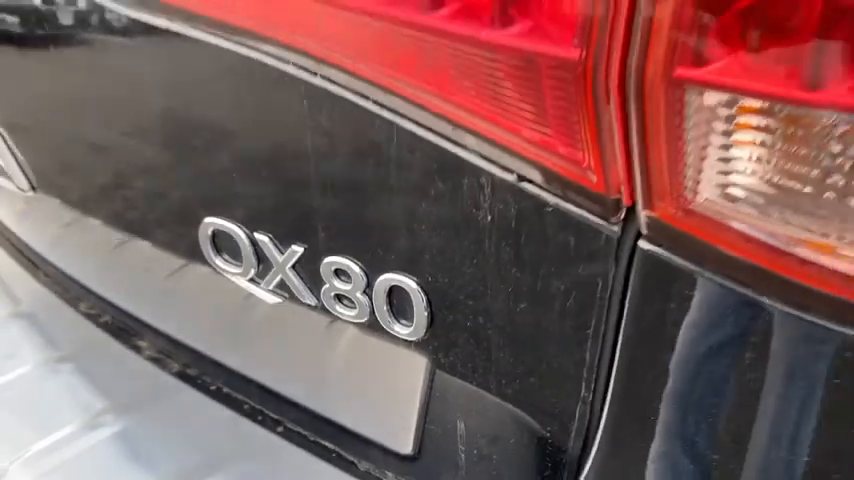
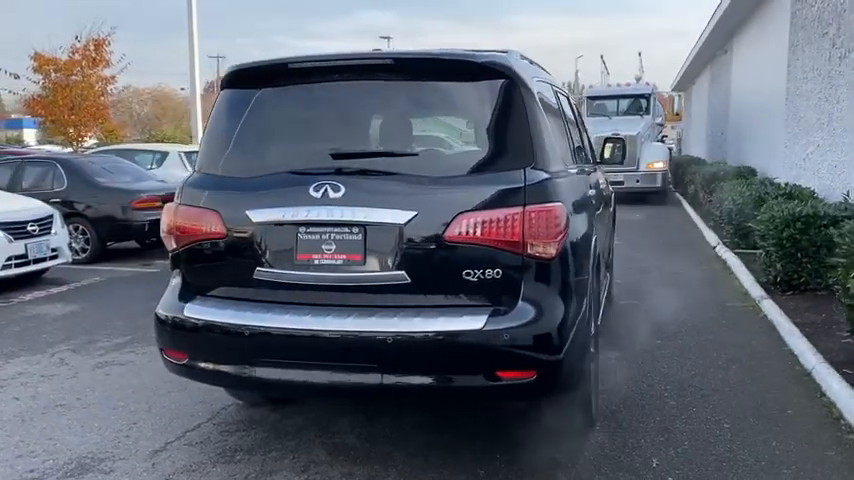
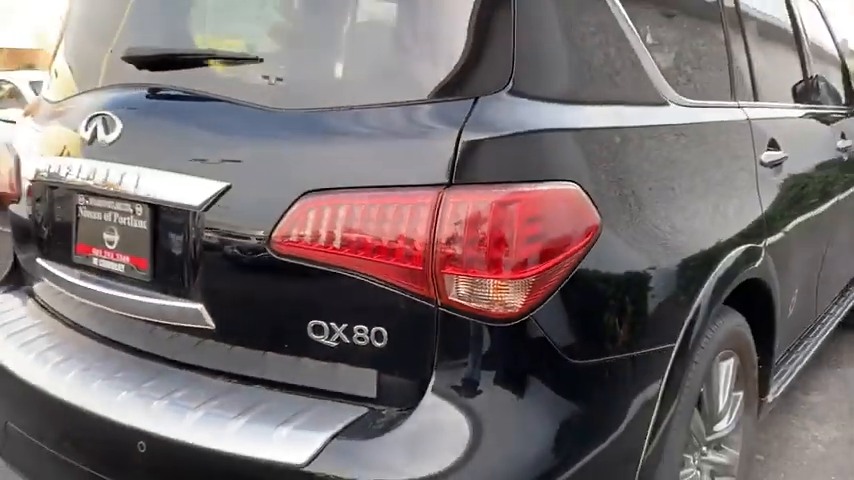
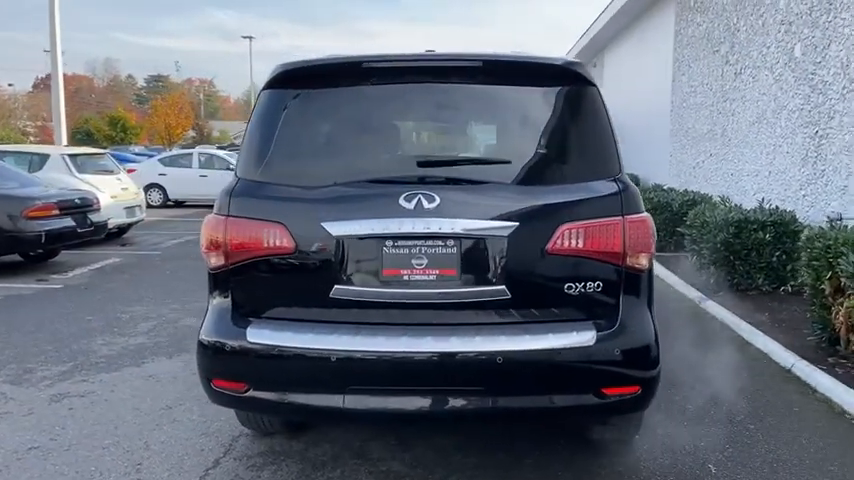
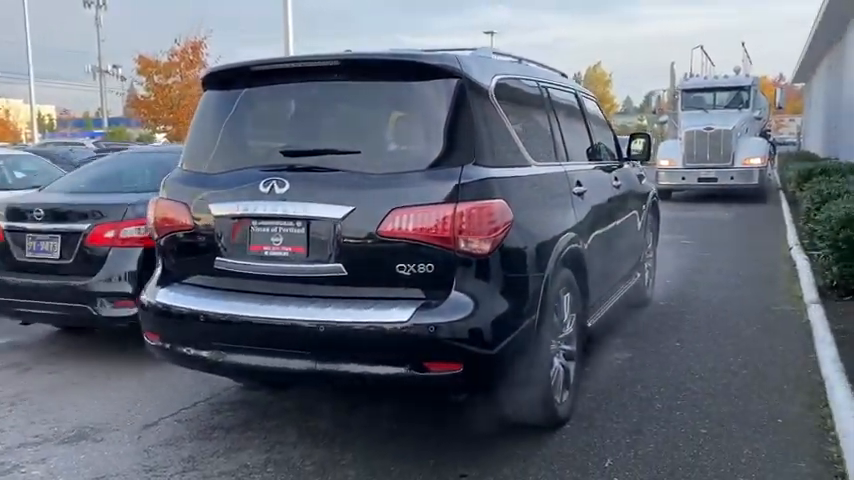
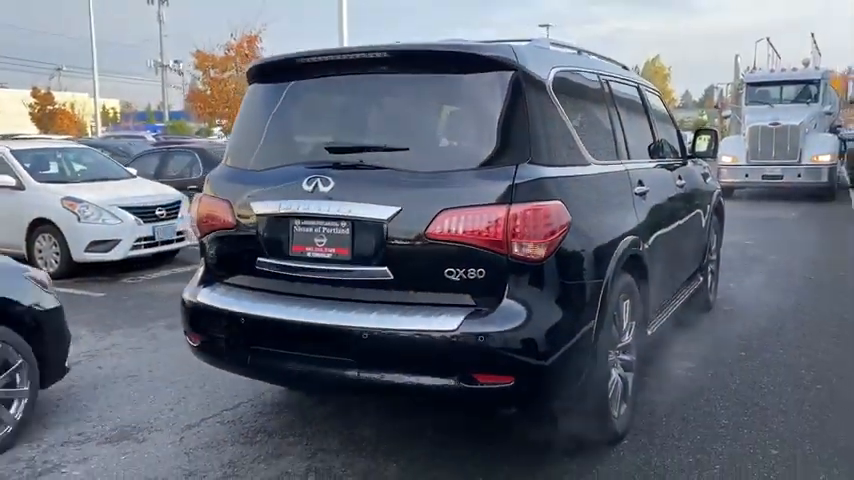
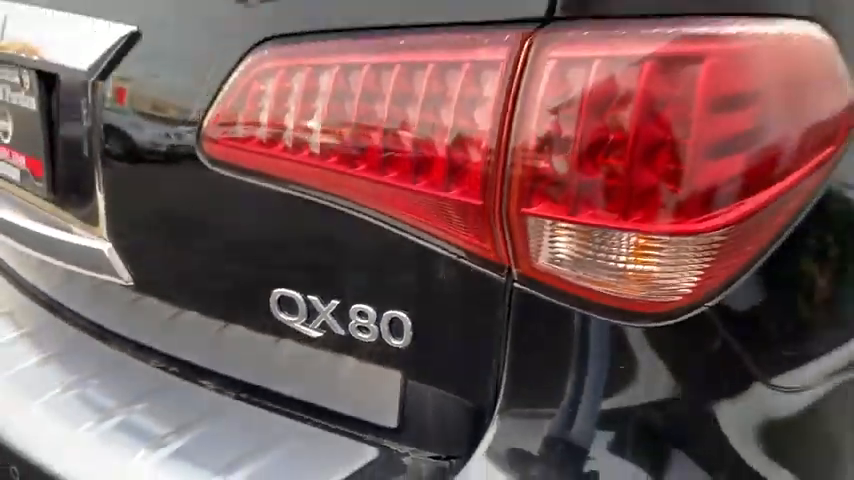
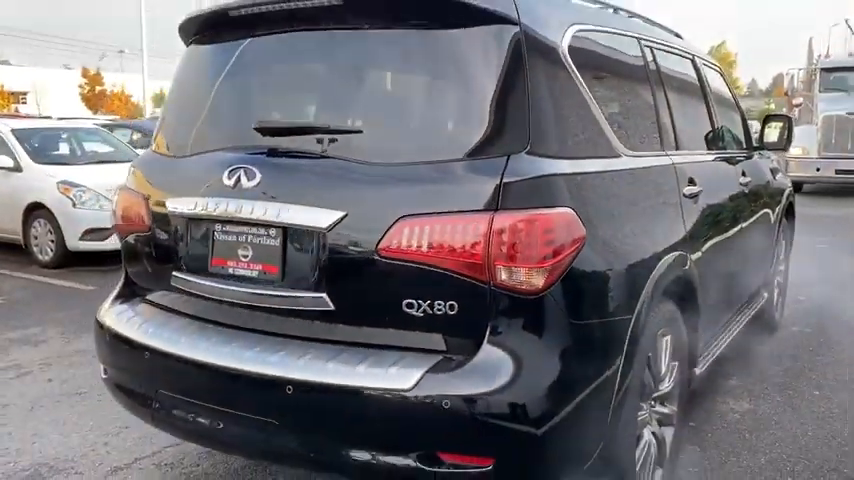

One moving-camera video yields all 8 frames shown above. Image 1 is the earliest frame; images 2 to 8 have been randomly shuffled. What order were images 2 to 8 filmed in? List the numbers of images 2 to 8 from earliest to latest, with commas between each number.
7, 3, 8, 6, 5, 2, 4
